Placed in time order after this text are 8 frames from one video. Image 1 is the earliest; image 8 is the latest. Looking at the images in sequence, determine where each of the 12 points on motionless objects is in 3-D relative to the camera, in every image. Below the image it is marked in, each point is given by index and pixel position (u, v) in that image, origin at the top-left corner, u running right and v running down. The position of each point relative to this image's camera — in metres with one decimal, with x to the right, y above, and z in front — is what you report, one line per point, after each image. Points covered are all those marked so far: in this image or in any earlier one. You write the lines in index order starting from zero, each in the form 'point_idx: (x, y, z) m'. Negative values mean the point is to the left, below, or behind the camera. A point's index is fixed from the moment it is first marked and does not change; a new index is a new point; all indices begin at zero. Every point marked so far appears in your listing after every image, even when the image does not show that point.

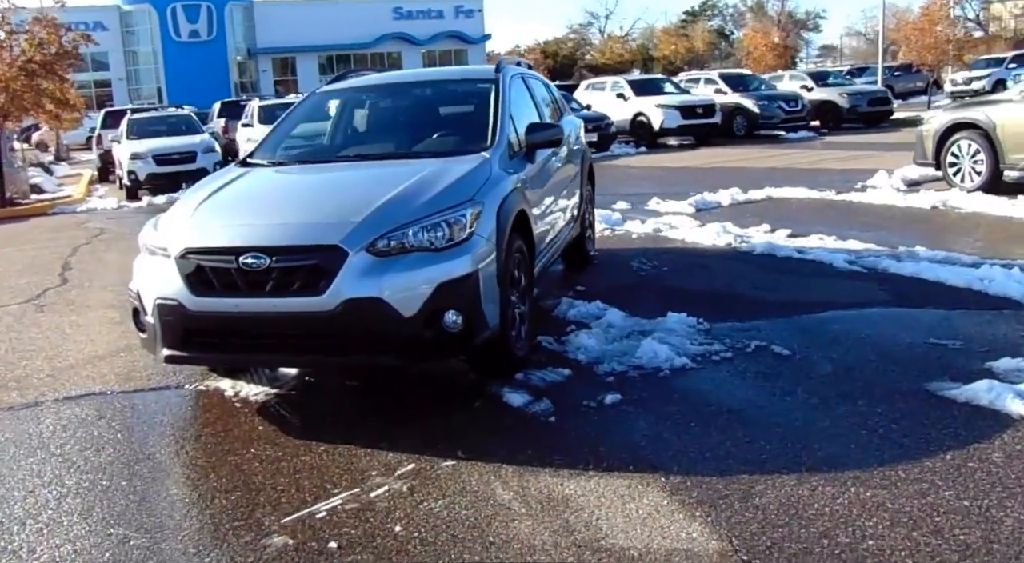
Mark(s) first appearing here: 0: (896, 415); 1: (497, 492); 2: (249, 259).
0: (+1.7, -0.6, +4.4) m
1: (0.0, -0.8, +3.9) m
2: (-1.2, +0.1, +4.6) m
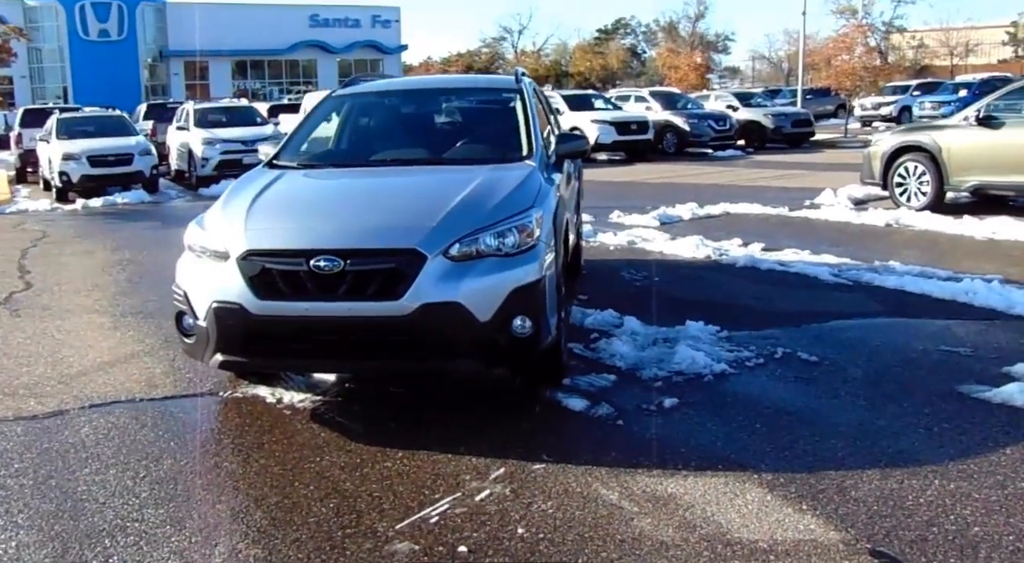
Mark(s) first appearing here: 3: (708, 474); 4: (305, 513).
0: (+2.1, -0.6, +4.7) m
1: (+0.4, -0.9, +4.0) m
2: (-0.9, +0.1, +4.6) m
3: (+0.8, -0.8, +4.1) m
4: (-0.8, -0.9, +3.9) m
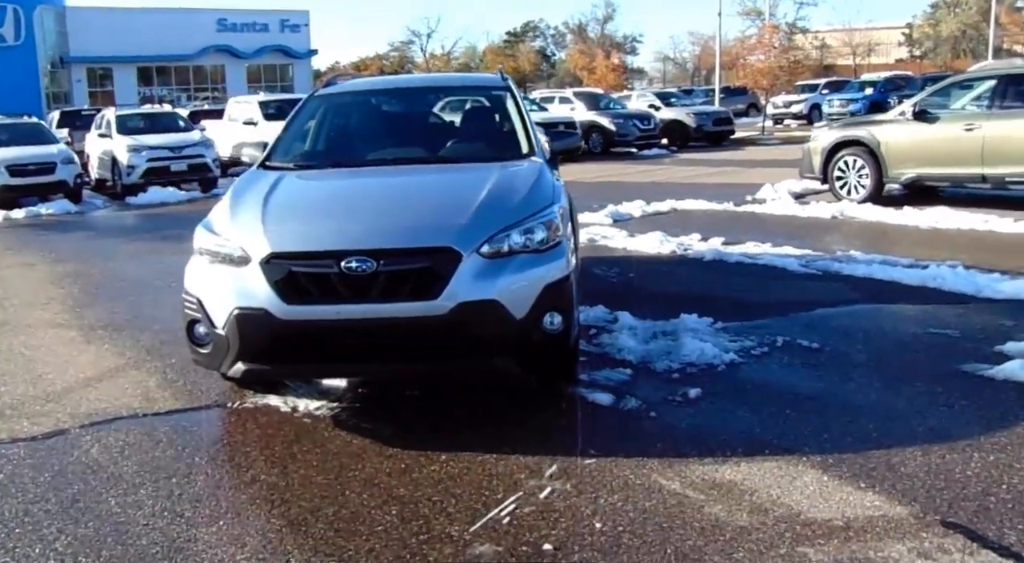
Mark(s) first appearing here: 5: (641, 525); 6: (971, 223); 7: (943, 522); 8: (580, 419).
0: (+2.2, -0.5, +4.9) m
1: (+0.6, -0.8, +4.1) m
2: (-0.7, +0.1, +4.5) m
3: (+1.1, -0.8, +4.2) m
4: (-0.5, -0.9, +3.8) m
5: (+0.5, -0.9, +3.7) m
6: (+4.3, +0.5, +8.9) m
7: (+1.6, -0.9, +3.6) m
8: (+0.3, -0.7, +4.9) m
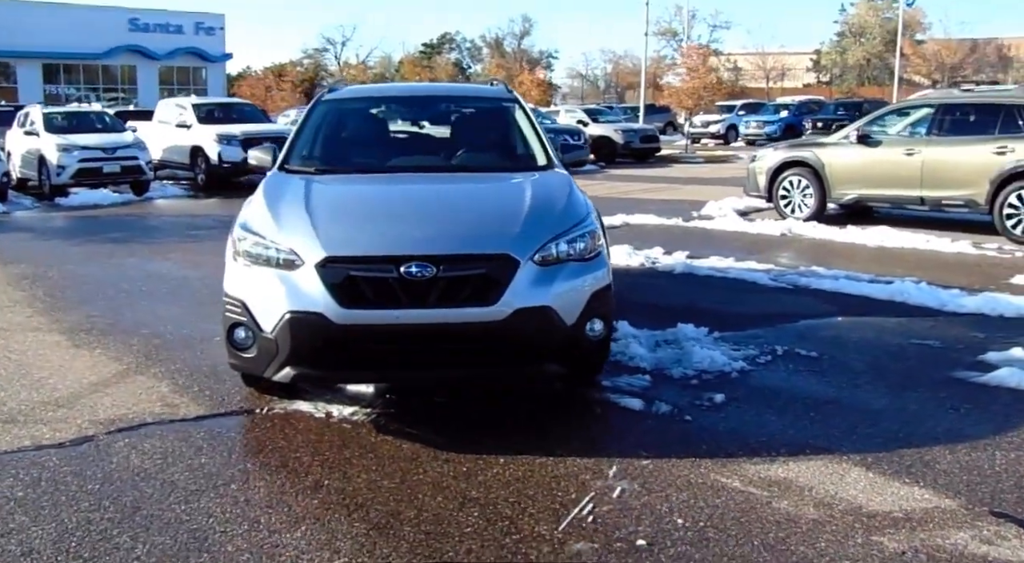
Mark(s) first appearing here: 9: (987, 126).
0: (+2.4, -0.6, +5.3) m
1: (+0.9, -0.9, +4.3) m
2: (-0.5, +0.1, +4.5) m
3: (+1.3, -0.8, +4.5) m
4: (-0.2, -0.9, +3.9) m
5: (+0.8, -0.9, +3.9) m
6: (+3.9, +0.4, +9.5) m
7: (+1.9, -0.9, +3.9) m
8: (+0.5, -0.7, +5.0) m
9: (+4.9, +1.6, +10.0) m
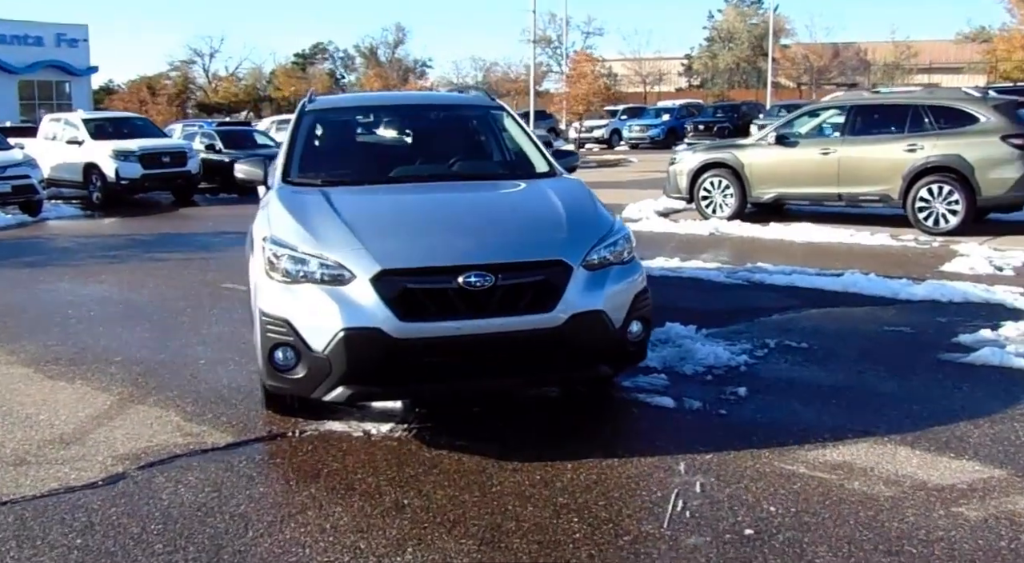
0: (+2.6, -0.5, +5.7) m
1: (+1.2, -0.8, +4.4) m
2: (-0.2, 0.0, +4.5) m
3: (+1.6, -0.8, +4.7) m
4: (+0.2, -1.0, +3.9) m
5: (+1.2, -0.9, +4.1) m
6: (+3.4, +0.5, +10.1) m
7: (+2.3, -0.9, +4.3) m
8: (+0.8, -0.7, +5.1) m
9: (+4.2, +1.7, +10.7) m
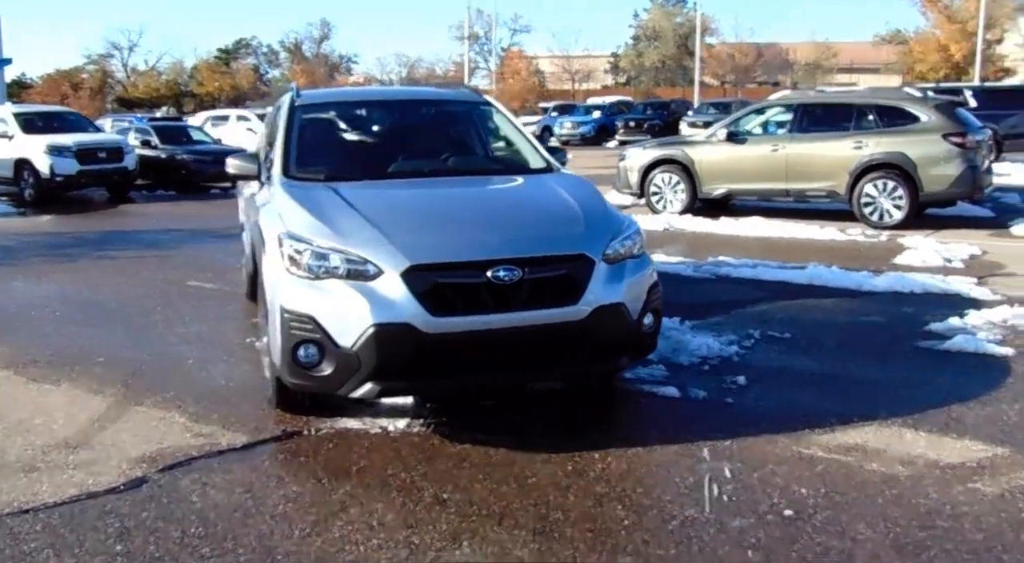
0: (+2.6, -0.5, +6.0) m
1: (+1.4, -0.8, +4.6) m
2: (-0.1, 0.0, +4.5) m
3: (+1.7, -0.7, +4.9) m
4: (+0.4, -0.9, +4.0) m
5: (+1.4, -0.9, +4.2) m
6: (+3.0, +0.5, +10.5) m
7: (+2.4, -0.8, +4.5) m
8: (+0.8, -0.7, +5.3) m
9: (+3.7, +1.8, +11.1) m
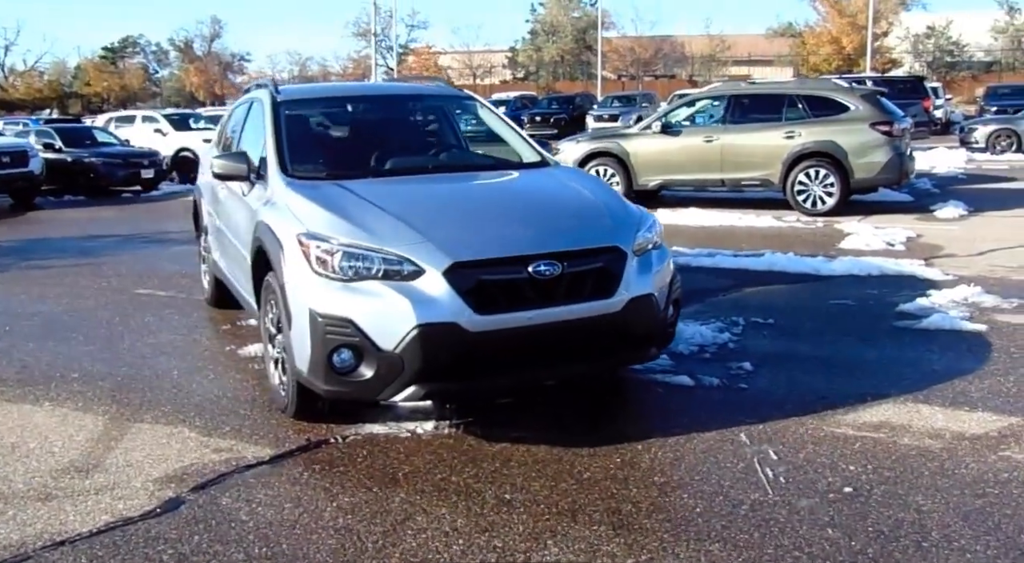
0: (+2.6, -0.4, +6.2) m
1: (+1.6, -0.7, +4.7) m
2: (+0.1, +0.1, +4.4) m
3: (+1.9, -0.6, +5.1) m
4: (+0.7, -0.9, +4.0) m
5: (+1.6, -0.8, +4.4) m
6: (+2.4, +0.7, +10.7) m
7: (+2.6, -0.7, +4.8) m
8: (+0.9, -0.6, +5.3) m
9: (+3.0, +1.9, +11.5) m
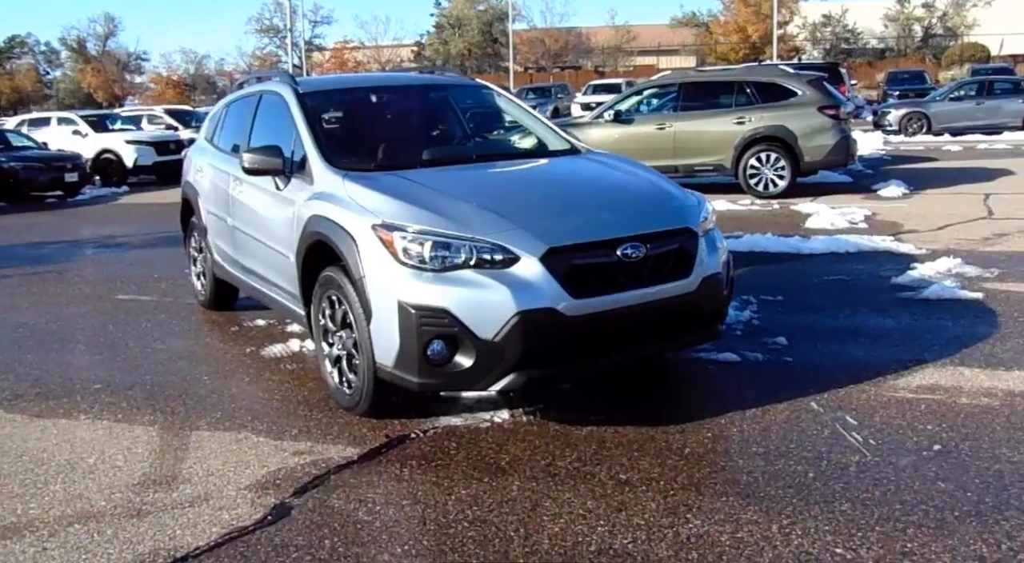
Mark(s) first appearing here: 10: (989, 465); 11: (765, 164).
0: (+2.7, -0.2, +6.5) m
1: (+1.9, -0.6, +5.0) m
2: (+0.5, +0.1, +4.5) m
3: (+2.2, -0.5, +5.3) m
4: (+1.1, -0.8, +4.1) m
5: (+2.1, -0.7, +4.6) m
6: (+1.9, +0.9, +11.0) m
7: (+3.0, -0.5, +5.1) m
8: (+1.2, -0.5, +5.4) m
9: (+2.4, +2.2, +11.8) m
10: (+2.0, -0.8, +4.1) m
11: (+2.9, +1.4, +11.7) m
